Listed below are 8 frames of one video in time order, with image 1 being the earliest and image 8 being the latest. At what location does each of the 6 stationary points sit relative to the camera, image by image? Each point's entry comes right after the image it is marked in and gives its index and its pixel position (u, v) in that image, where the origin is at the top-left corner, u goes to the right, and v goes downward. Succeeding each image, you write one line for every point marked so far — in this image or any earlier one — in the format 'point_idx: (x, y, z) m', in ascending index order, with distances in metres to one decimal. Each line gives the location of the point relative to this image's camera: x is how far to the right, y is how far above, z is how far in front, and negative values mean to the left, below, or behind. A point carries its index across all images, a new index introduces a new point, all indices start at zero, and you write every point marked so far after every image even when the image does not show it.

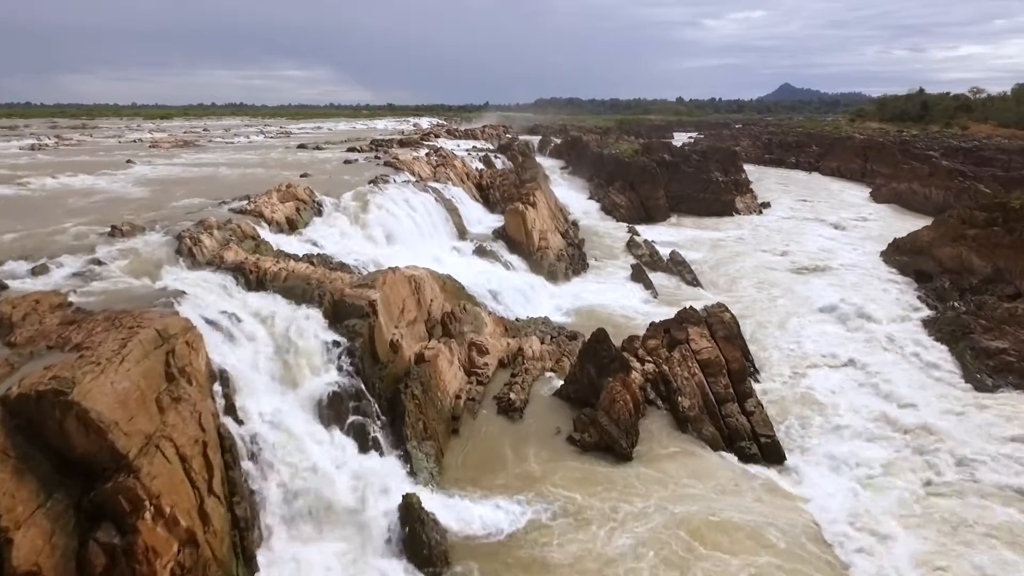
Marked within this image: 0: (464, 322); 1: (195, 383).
0: (-1.2, -0.9, +16.1) m
1: (-4.8, -1.5, +9.6) m
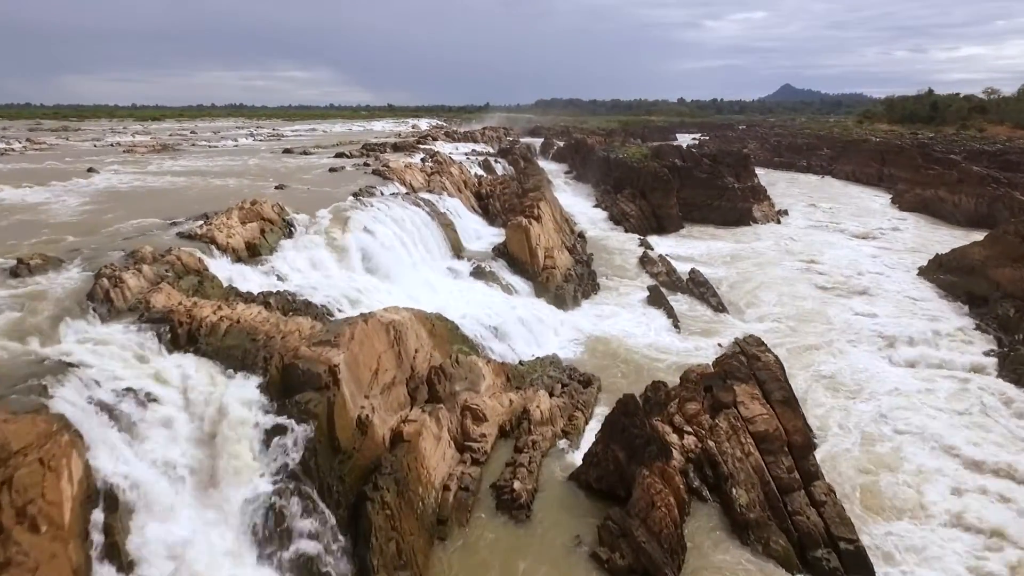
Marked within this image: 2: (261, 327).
0: (-1.1, -1.9, +13.0) m
1: (-4.8, -2.4, +6.5) m
2: (-4.6, -0.8, +11.5) m
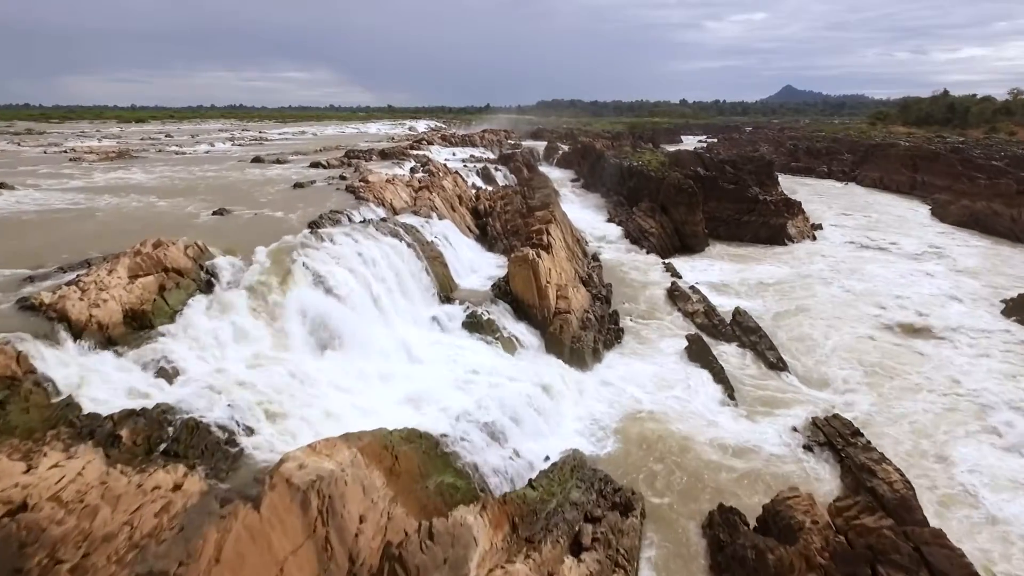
0: (-1.0, -3.4, +7.8) m
1: (-4.6, -4.0, +1.3) m
2: (-4.5, -2.4, +6.3) m
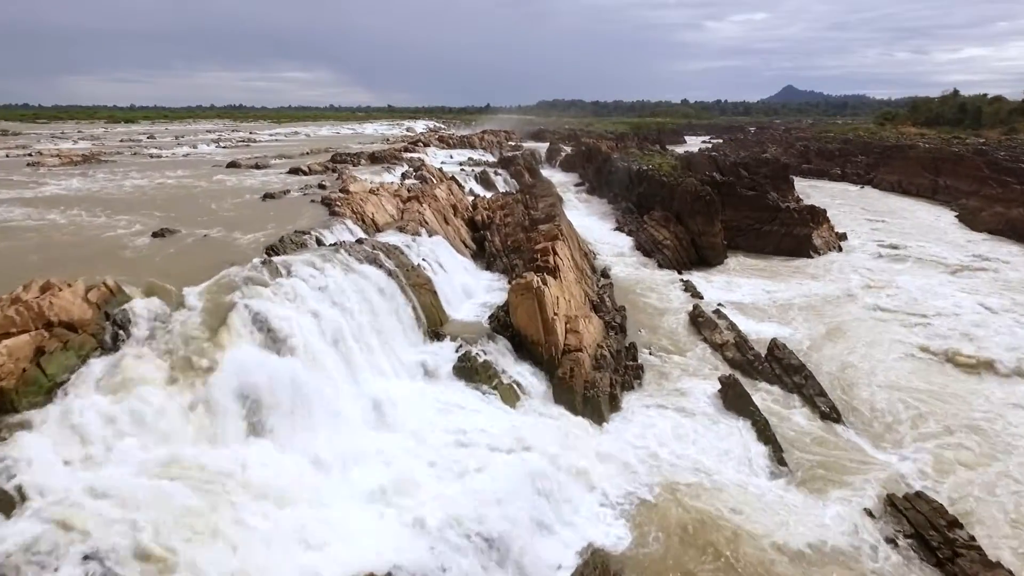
0: (-1.0, -4.3, +4.6) m
1: (-4.6, -4.9, -1.9) m
2: (-4.5, -3.3, +3.1) m
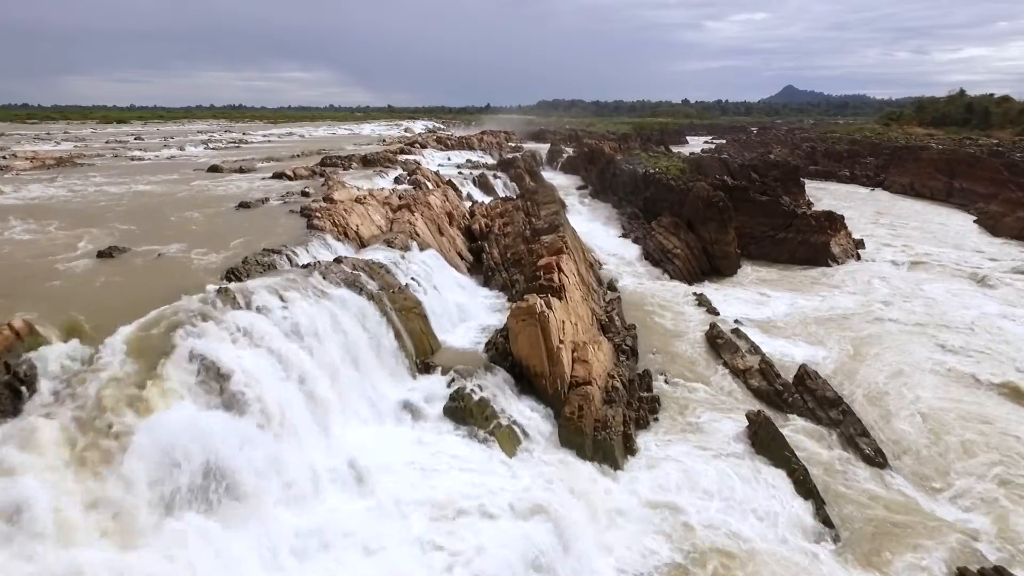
0: (-1.0, -4.9, +2.5) m
1: (-4.6, -5.5, -4.0) m
2: (-4.5, -3.8, +1.0) m
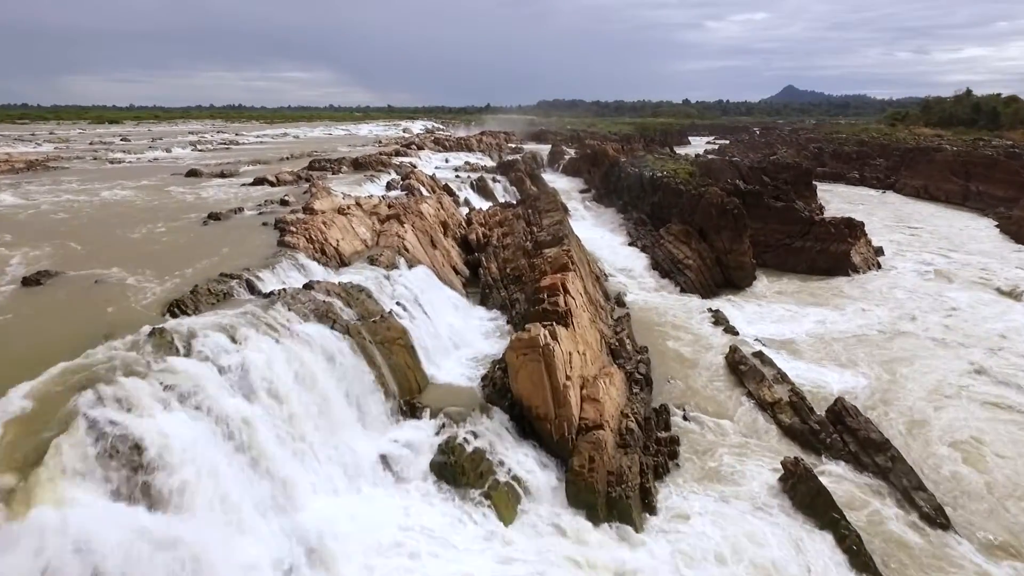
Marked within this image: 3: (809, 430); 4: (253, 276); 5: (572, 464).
0: (-1.0, -5.5, +0.5) m
1: (-4.7, -6.1, -6.0) m
2: (-4.5, -4.4, -1.0) m
3: (+7.1, -3.4, +15.0) m
4: (-5.0, +0.2, +12.2) m
5: (+1.2, -3.4, +12.1) m
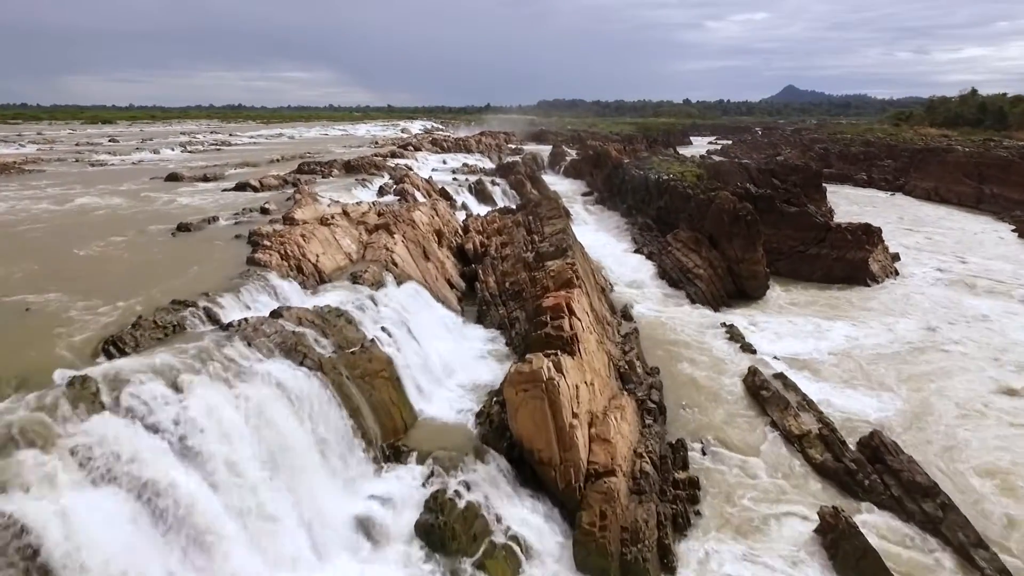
0: (-1.0, -6.0, -1.2) m
1: (-4.7, -6.5, -7.6) m
2: (-4.6, -4.9, -2.7) m
3: (+7.1, -3.9, +13.3) m
4: (-5.0, -0.3, +10.6) m
5: (+1.2, -3.9, +10.5) m
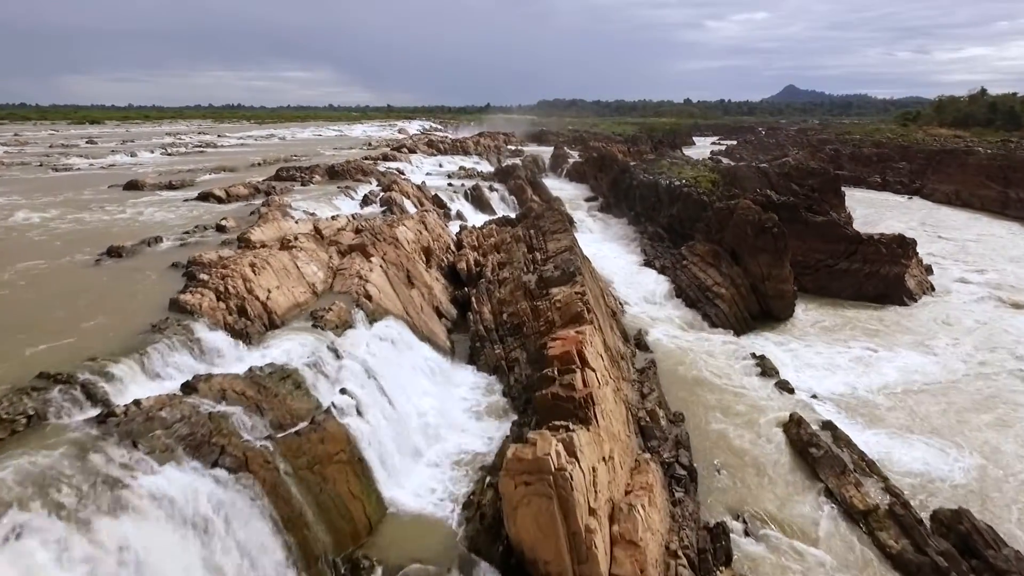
0: (-1.1, -6.8, -4.0) m
1: (-4.7, -7.4, -10.5) m
2: (-4.6, -5.7, -5.5) m
3: (+7.0, -4.7, +10.5) m
4: (-5.1, -1.1, +7.8) m
5: (+1.1, -4.7, +7.7) m
